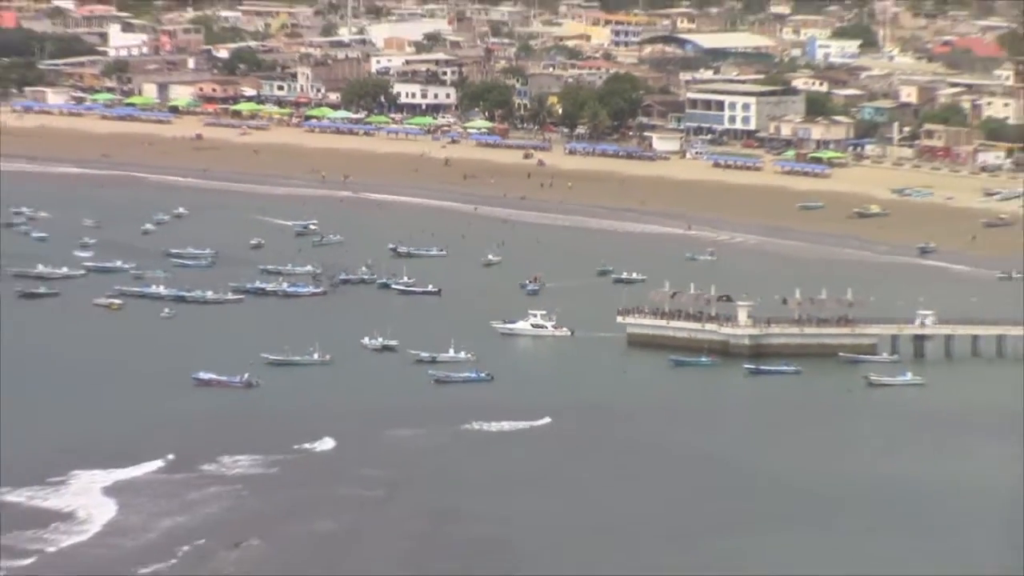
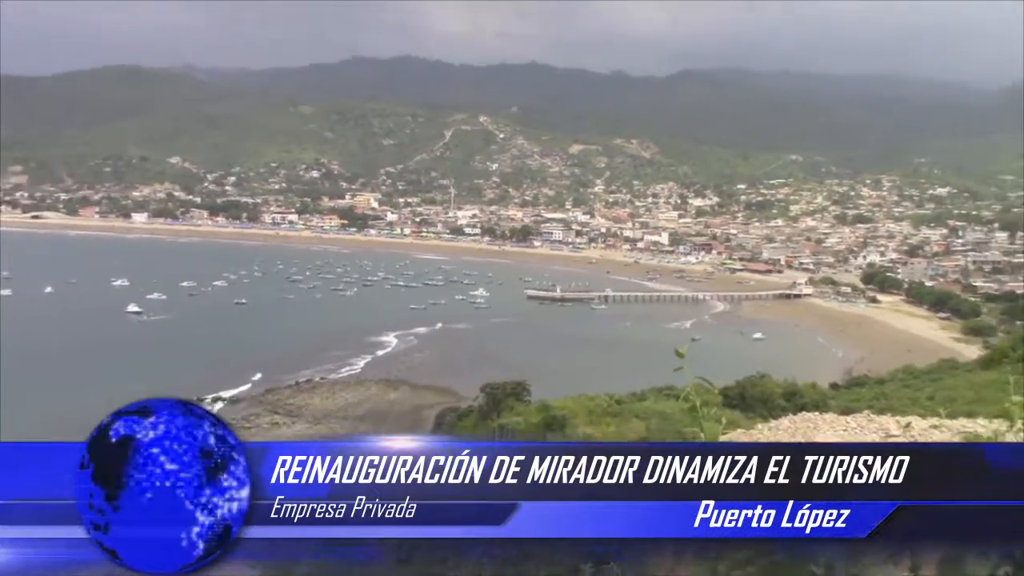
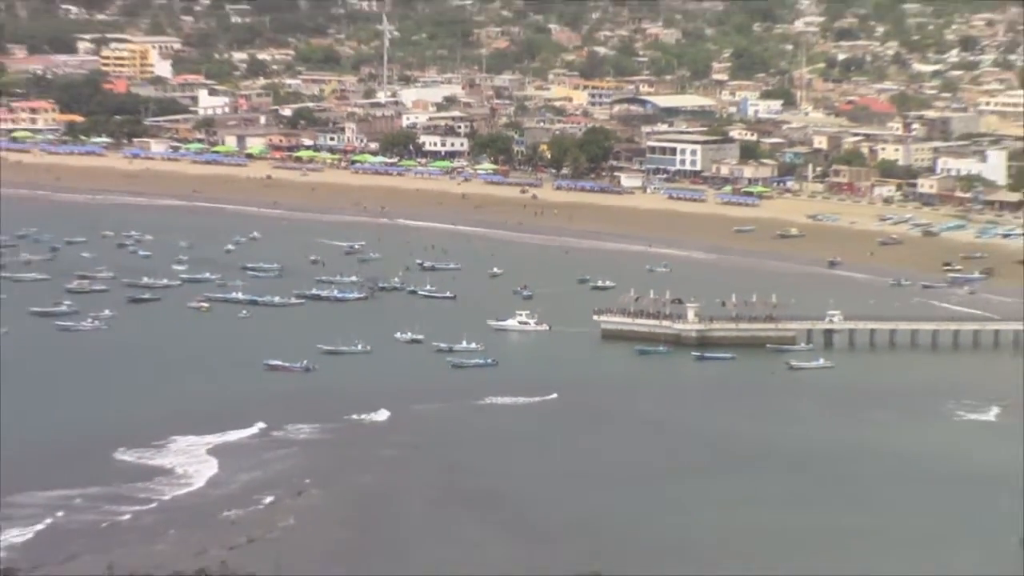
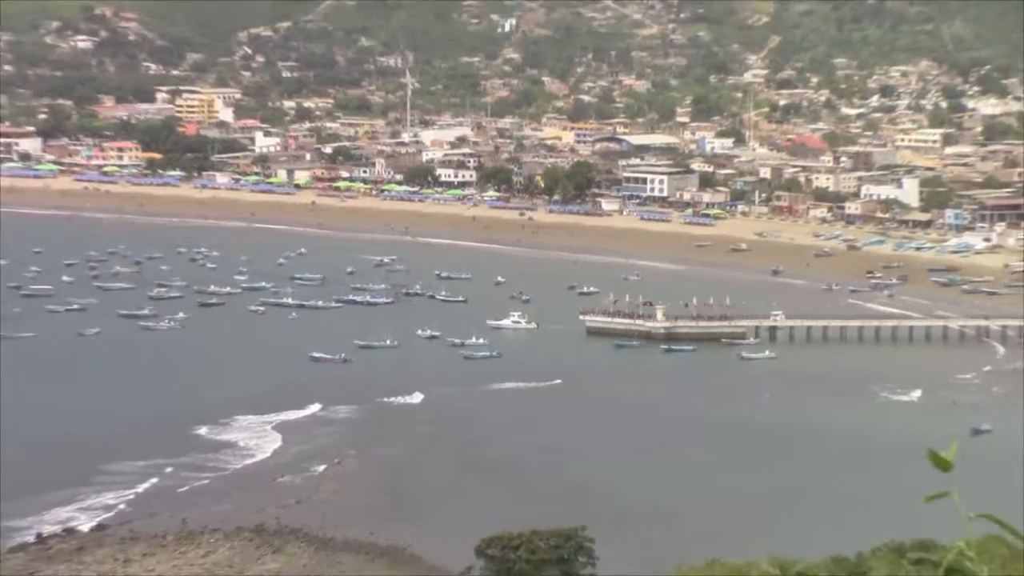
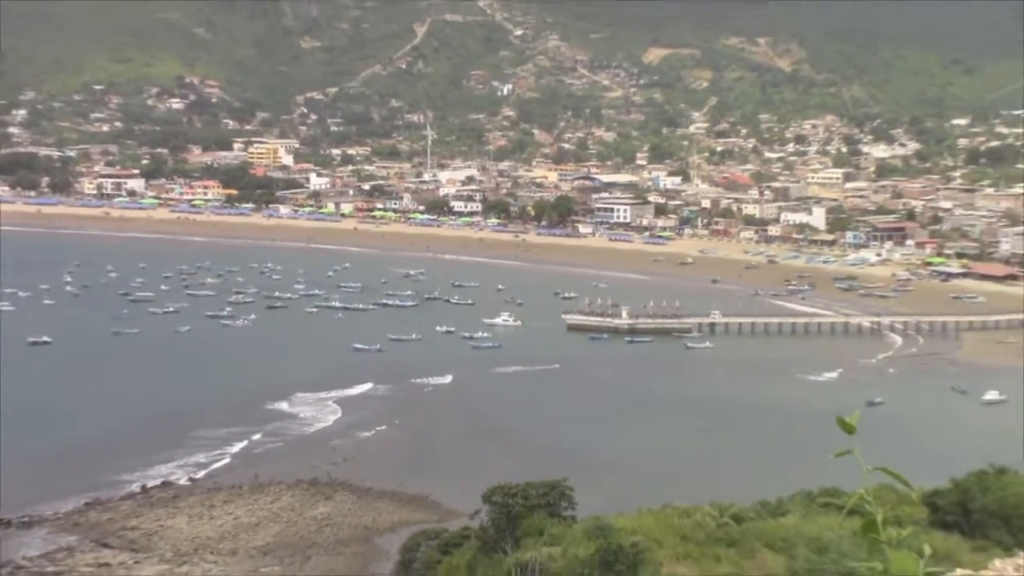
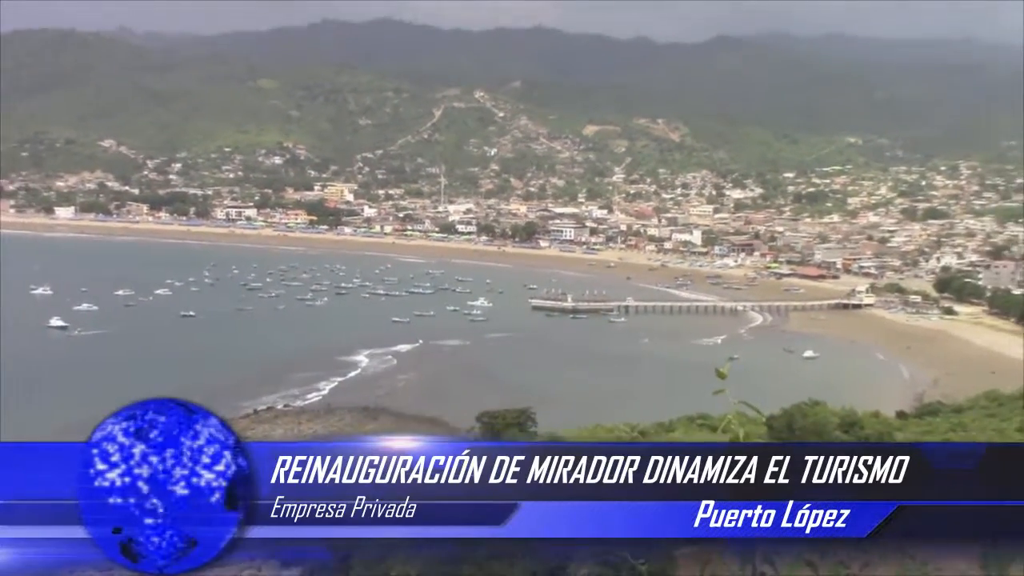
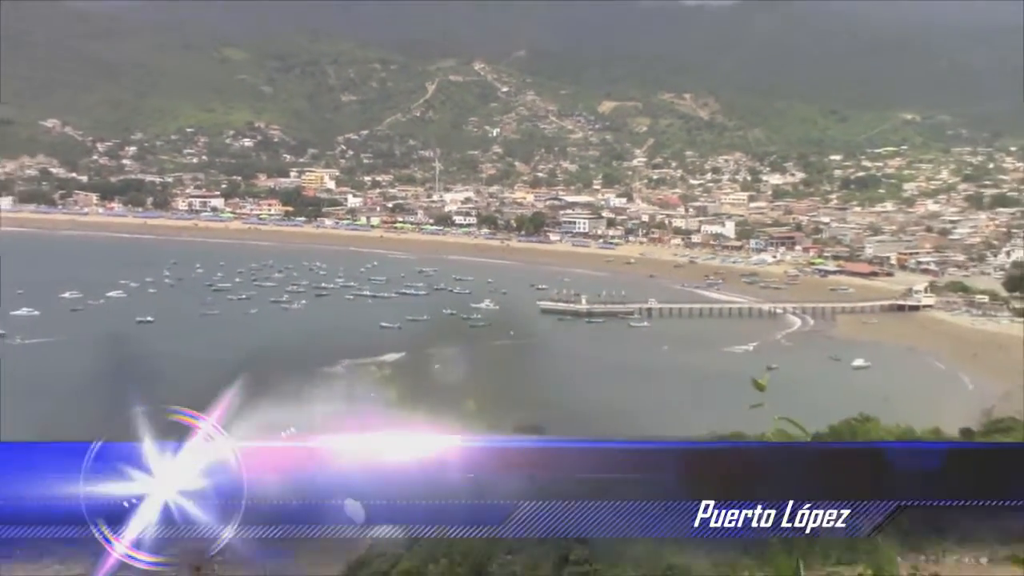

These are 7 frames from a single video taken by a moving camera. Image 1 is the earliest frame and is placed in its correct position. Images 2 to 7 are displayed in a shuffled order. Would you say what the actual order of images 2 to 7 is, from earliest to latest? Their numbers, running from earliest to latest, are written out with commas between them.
3, 4, 5, 7, 6, 2
